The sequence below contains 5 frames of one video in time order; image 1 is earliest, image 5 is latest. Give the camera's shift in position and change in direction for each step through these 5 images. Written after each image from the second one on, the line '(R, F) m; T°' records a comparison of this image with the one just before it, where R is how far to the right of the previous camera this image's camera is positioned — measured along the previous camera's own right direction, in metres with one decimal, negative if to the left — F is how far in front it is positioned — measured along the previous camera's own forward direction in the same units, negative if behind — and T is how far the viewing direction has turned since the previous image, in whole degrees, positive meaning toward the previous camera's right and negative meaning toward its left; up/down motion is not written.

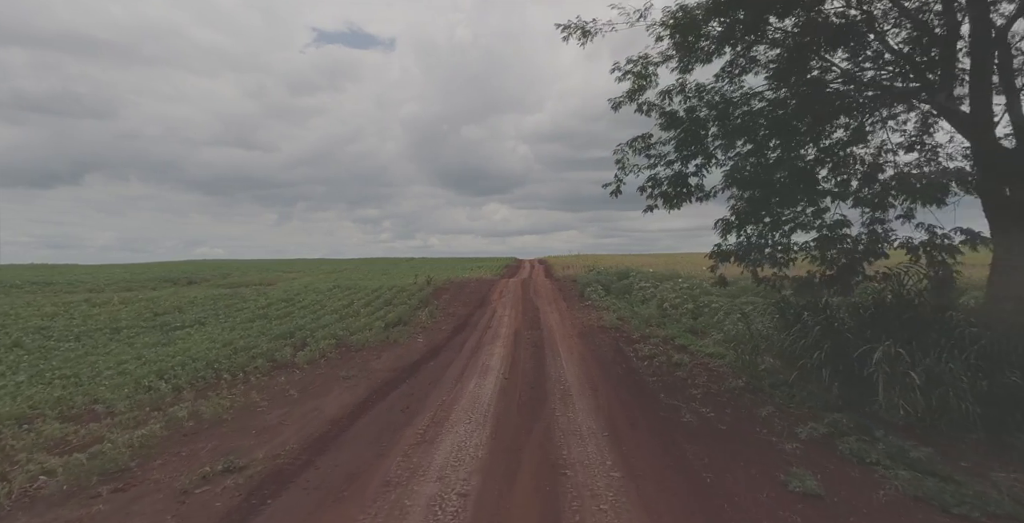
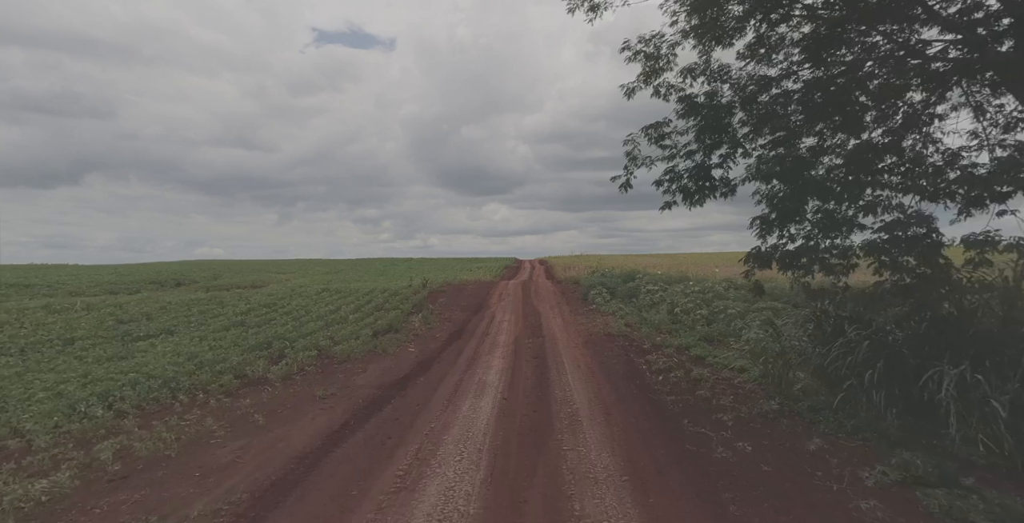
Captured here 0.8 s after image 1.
(0.0, +1.1) m; 0°
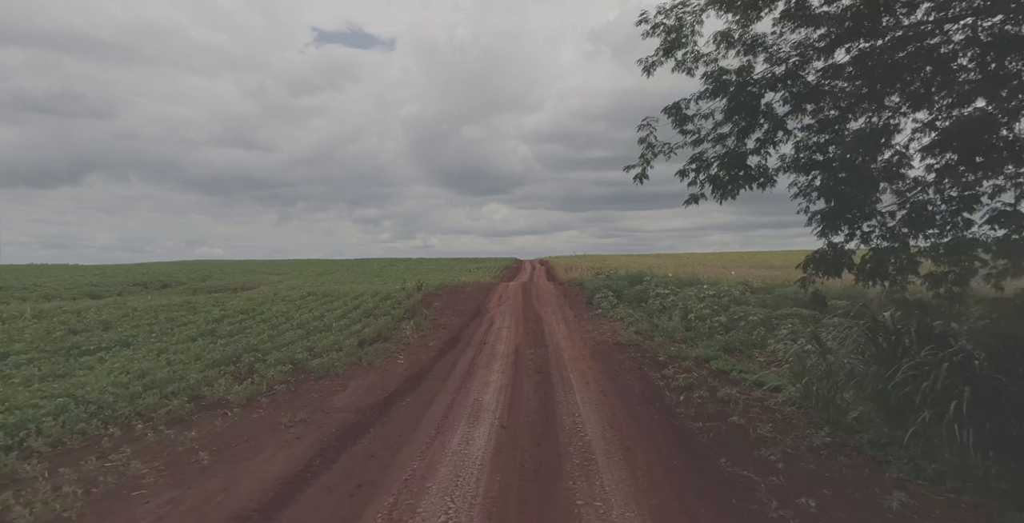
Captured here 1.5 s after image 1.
(0.0, +1.3) m; 0°
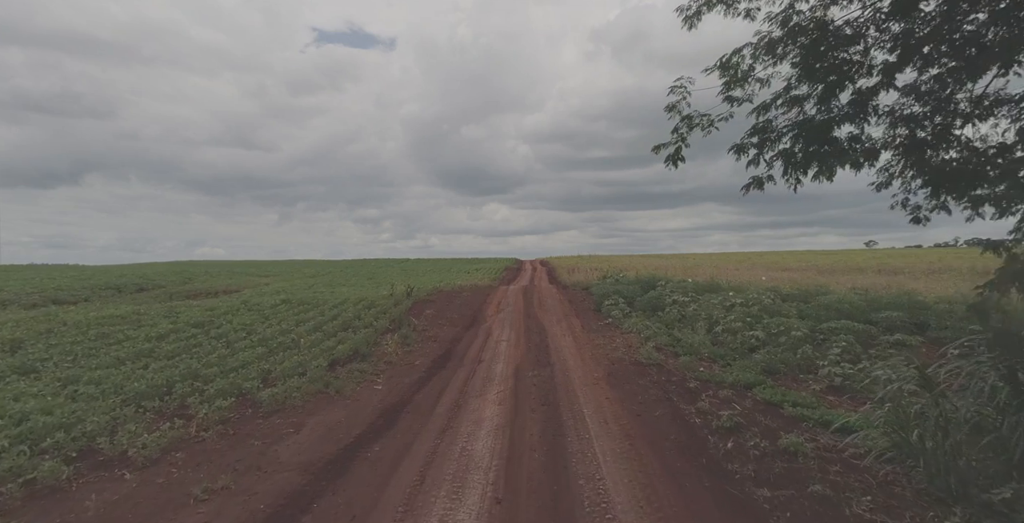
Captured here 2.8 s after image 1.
(0.0, +2.0) m; 0°
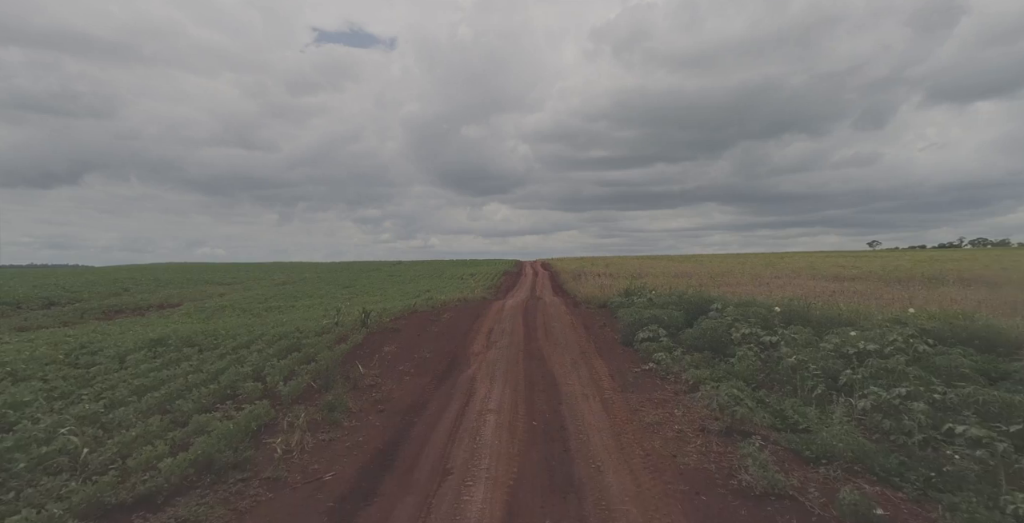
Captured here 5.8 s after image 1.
(+0.1, +5.5) m; 0°
